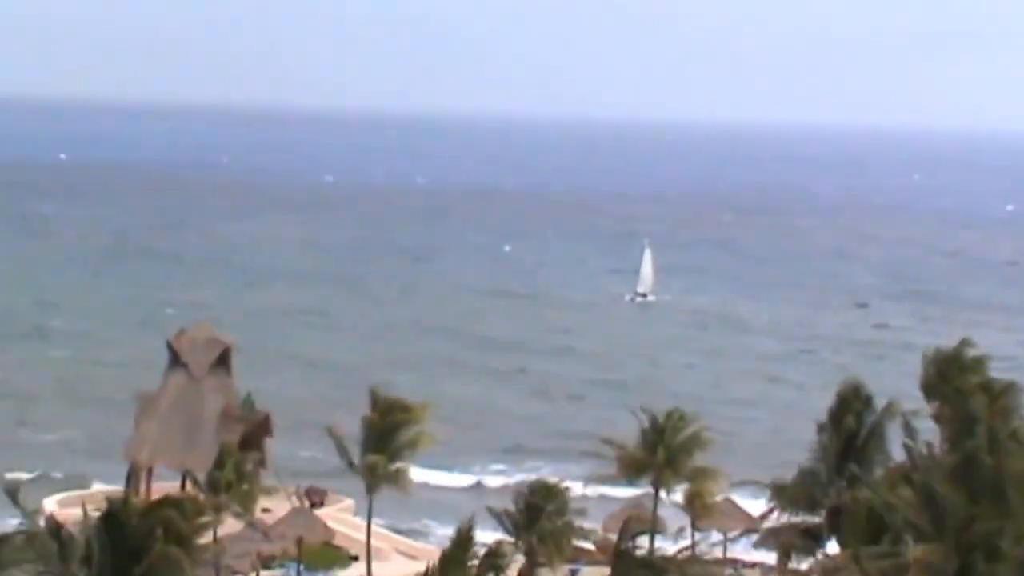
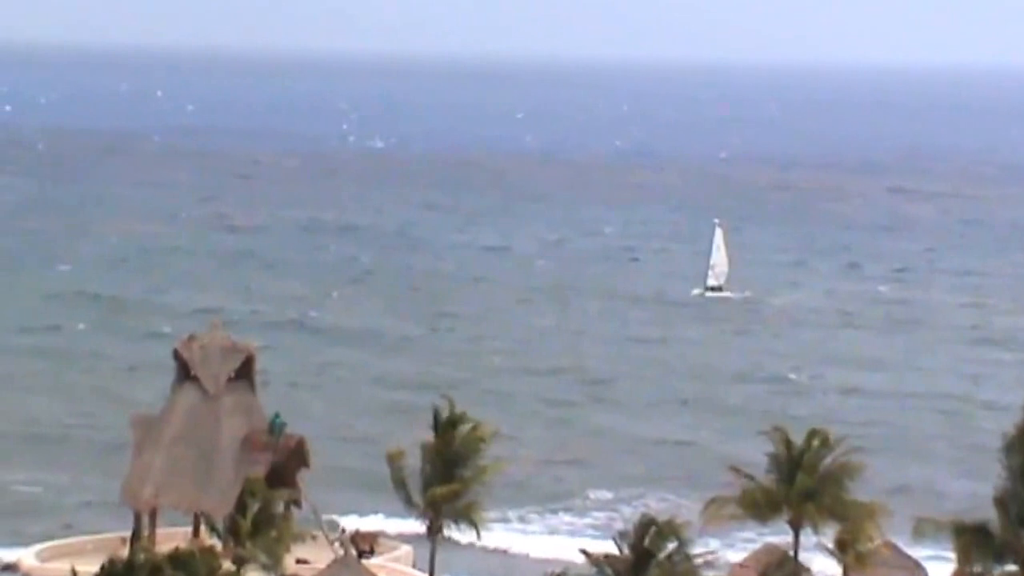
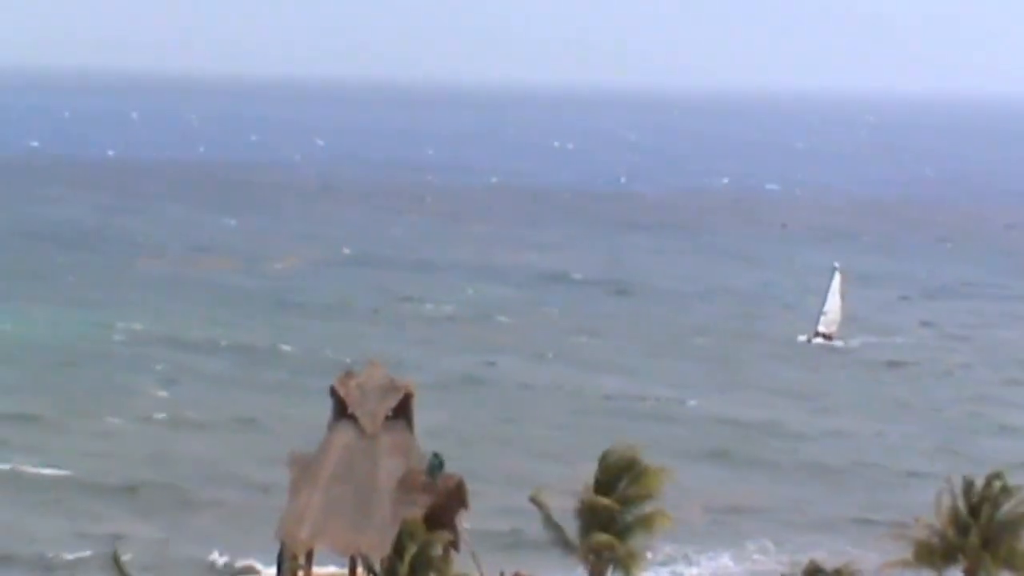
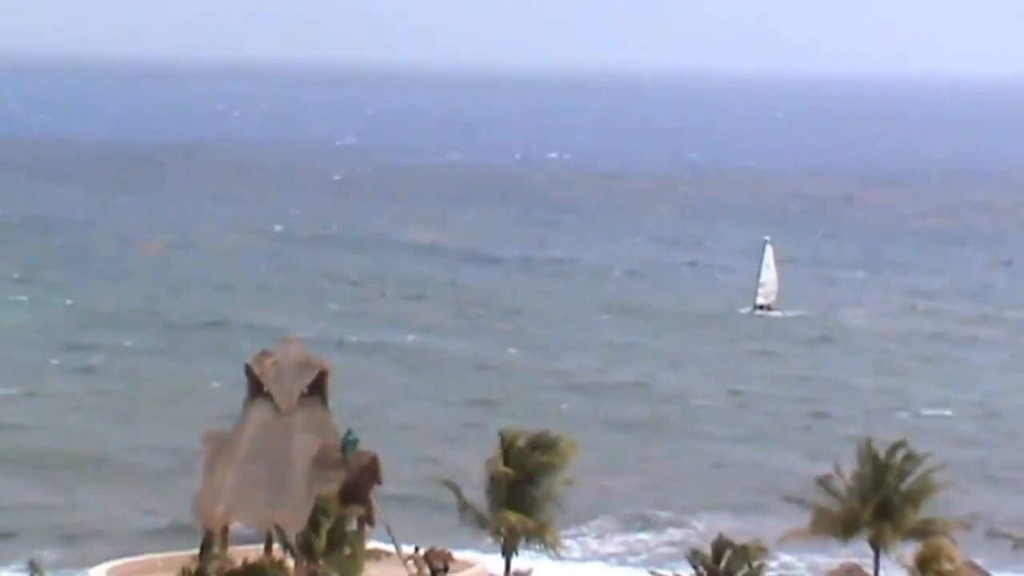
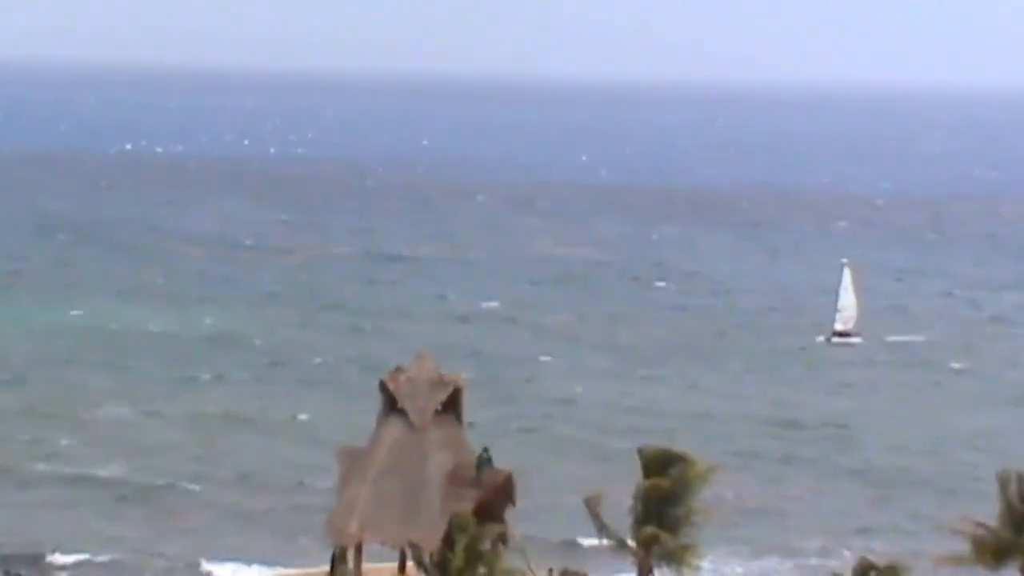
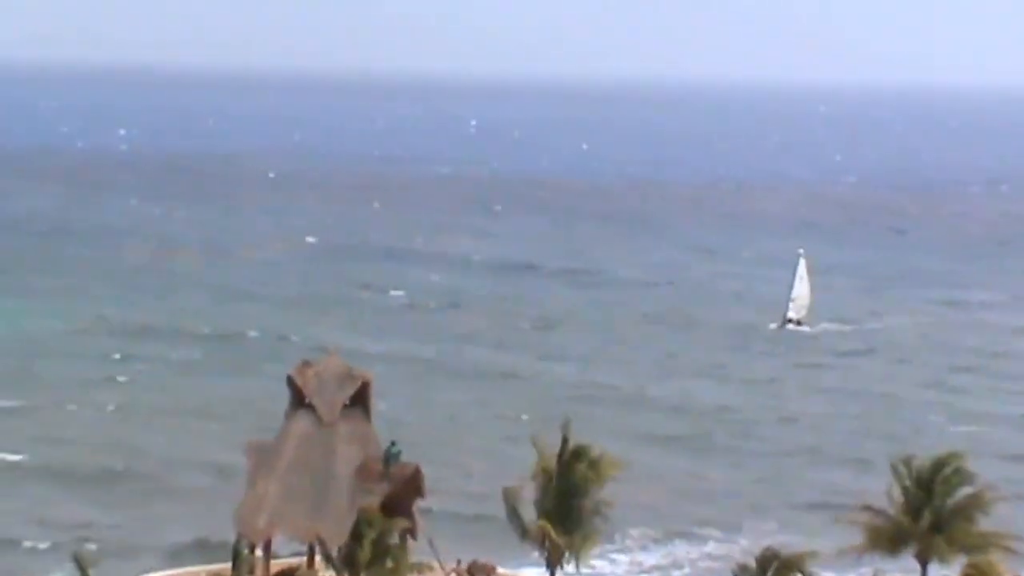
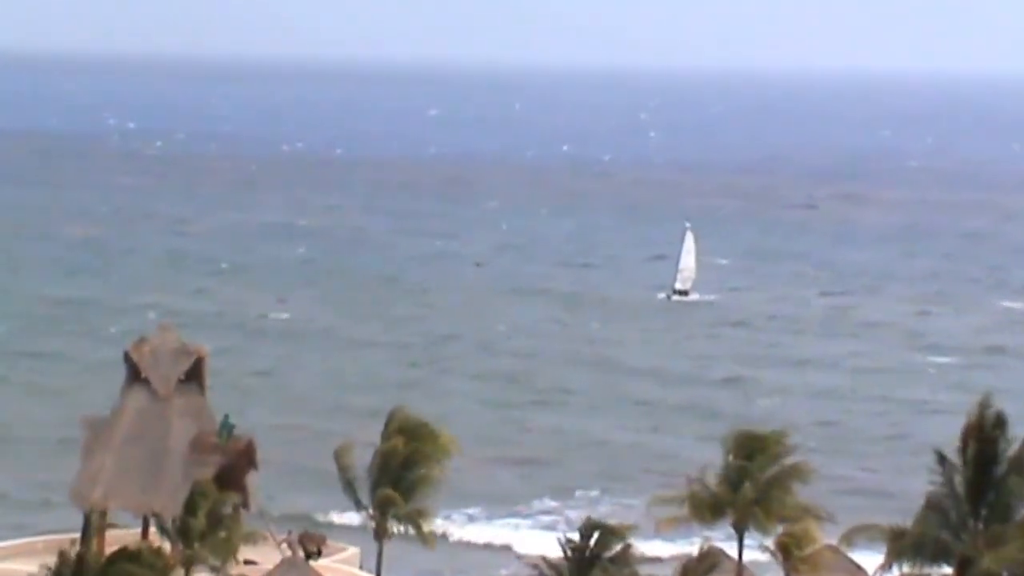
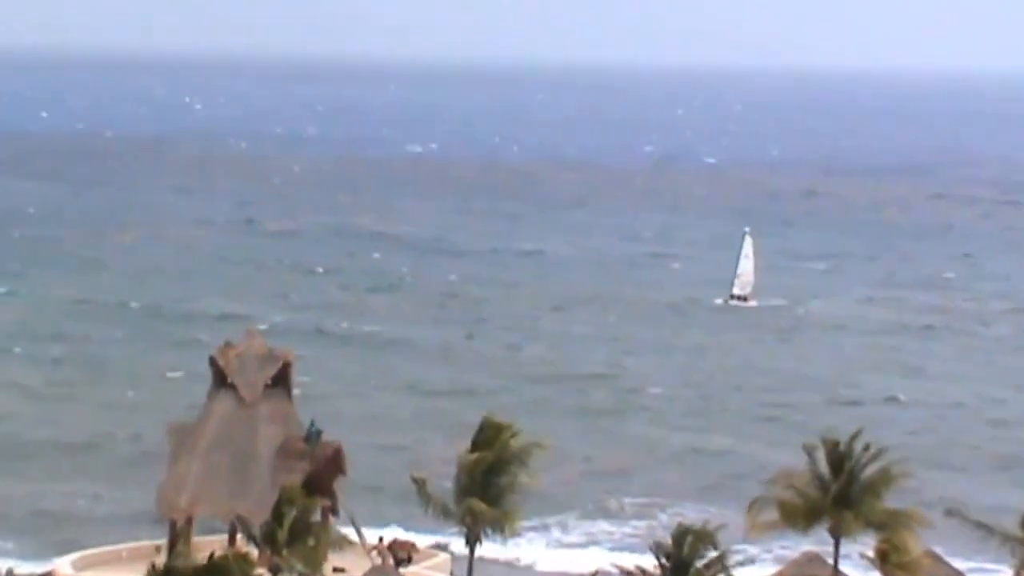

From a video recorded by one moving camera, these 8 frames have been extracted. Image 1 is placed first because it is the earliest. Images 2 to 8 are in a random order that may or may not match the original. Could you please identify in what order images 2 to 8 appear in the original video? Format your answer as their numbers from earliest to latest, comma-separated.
7, 2, 8, 4, 6, 3, 5
